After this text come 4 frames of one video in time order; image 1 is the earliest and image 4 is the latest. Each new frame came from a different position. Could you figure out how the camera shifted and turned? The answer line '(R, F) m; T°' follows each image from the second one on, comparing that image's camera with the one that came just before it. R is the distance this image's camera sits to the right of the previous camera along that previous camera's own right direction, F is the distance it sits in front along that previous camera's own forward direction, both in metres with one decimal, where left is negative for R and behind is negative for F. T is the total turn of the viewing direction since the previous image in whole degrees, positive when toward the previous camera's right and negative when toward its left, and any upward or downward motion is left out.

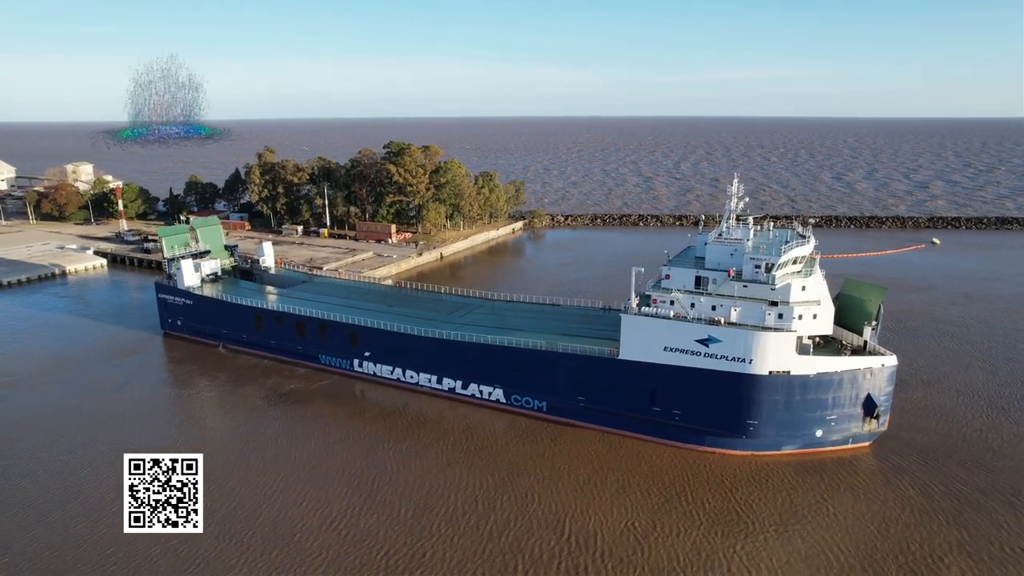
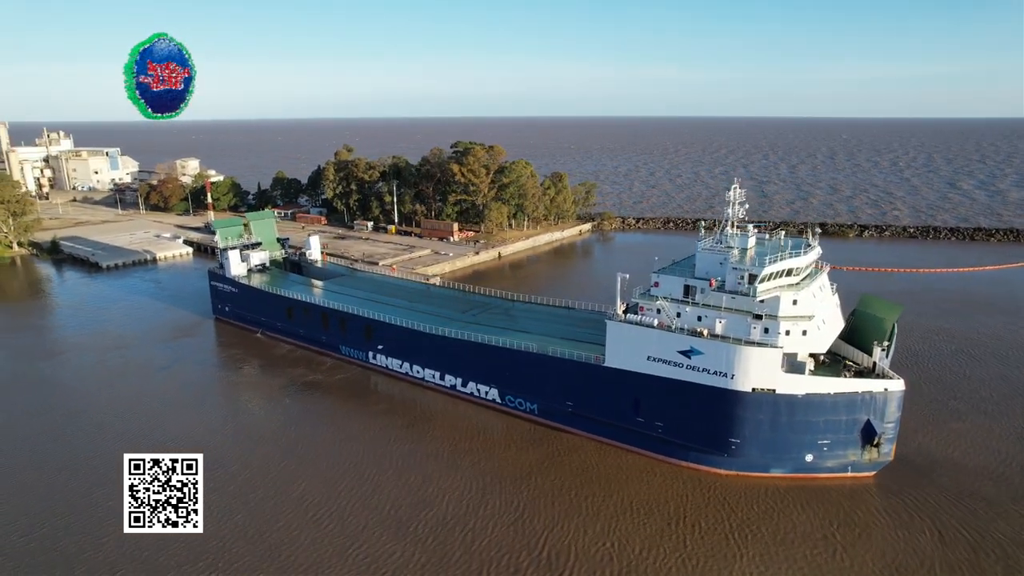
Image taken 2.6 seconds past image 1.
(+2.6, +0.2) m; -8°
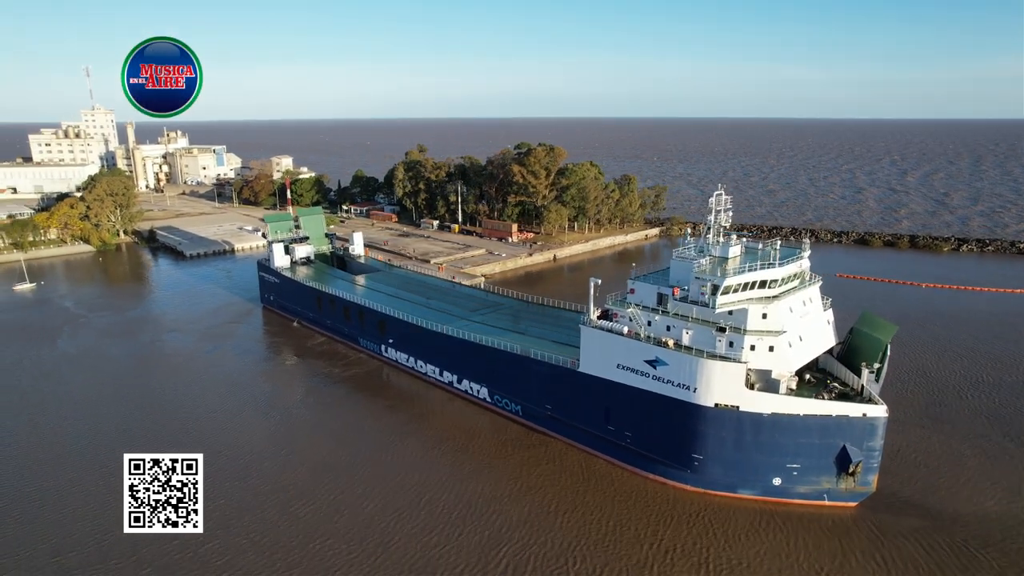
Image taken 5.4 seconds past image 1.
(+2.8, 0.0) m; -8°
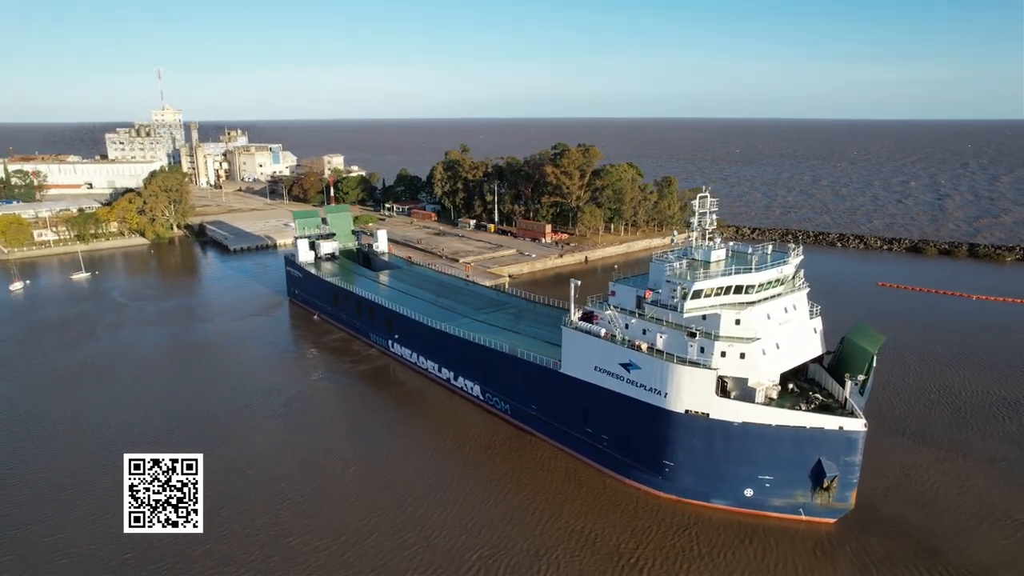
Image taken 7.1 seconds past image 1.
(+1.7, 0.0) m; -5°
